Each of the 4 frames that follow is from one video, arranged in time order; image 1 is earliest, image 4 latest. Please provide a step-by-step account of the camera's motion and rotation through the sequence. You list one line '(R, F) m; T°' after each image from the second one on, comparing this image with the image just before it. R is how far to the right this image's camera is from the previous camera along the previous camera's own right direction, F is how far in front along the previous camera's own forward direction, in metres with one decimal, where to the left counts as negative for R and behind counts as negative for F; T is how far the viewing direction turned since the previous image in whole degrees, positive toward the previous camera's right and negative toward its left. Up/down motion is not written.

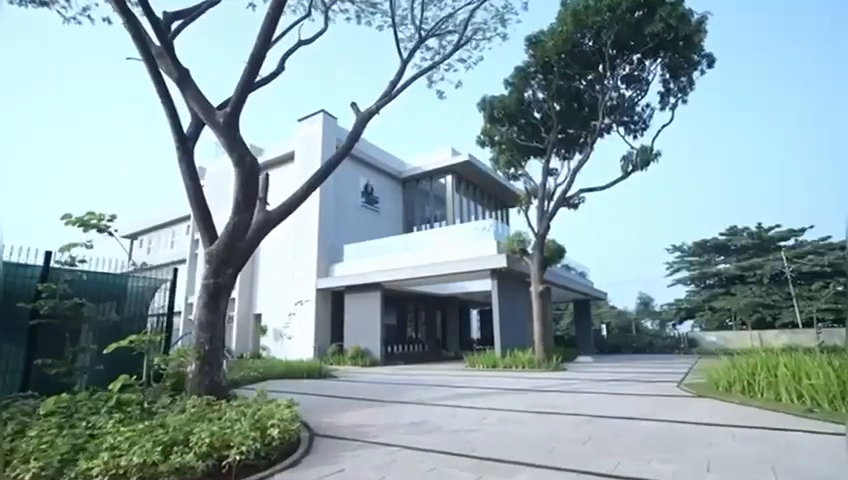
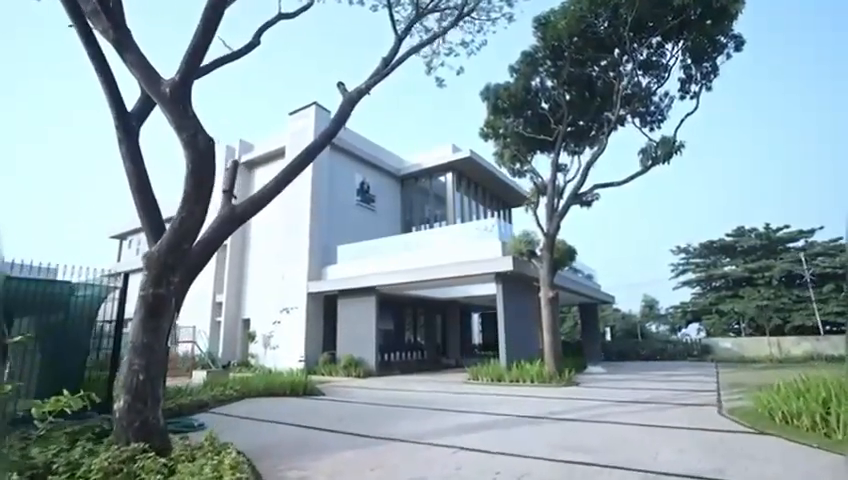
(0.0, +1.0) m; 0°
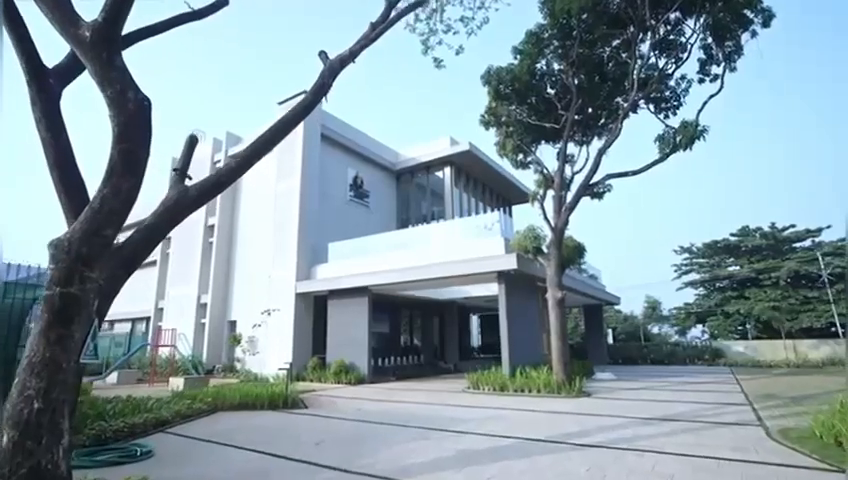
(0.0, +0.9) m; 0°
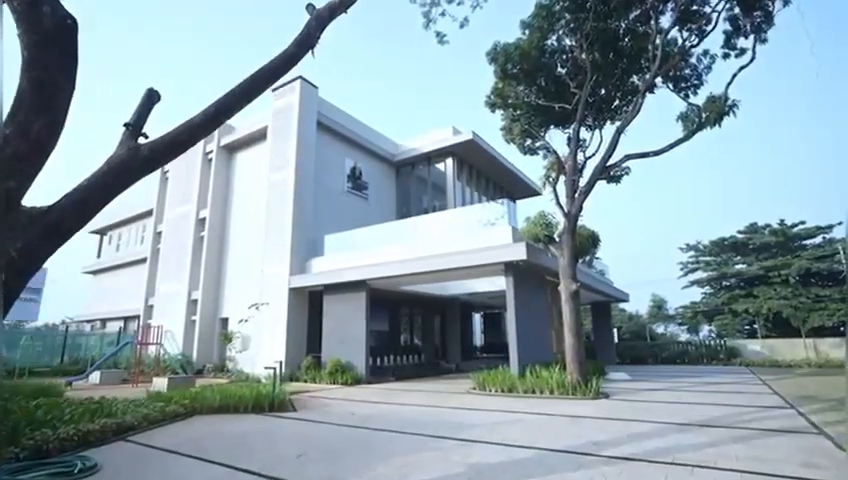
(0.0, +0.7) m; 0°
